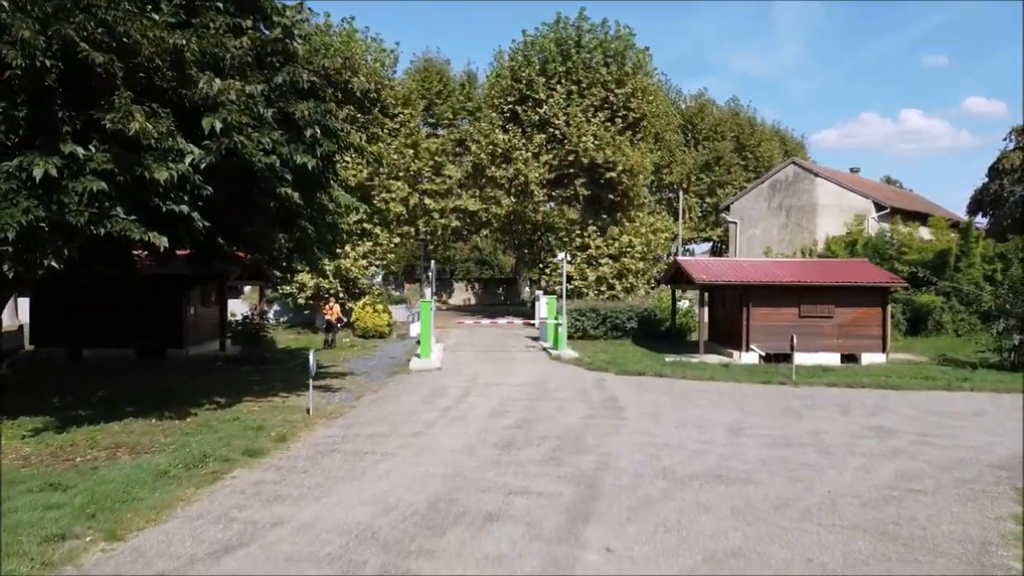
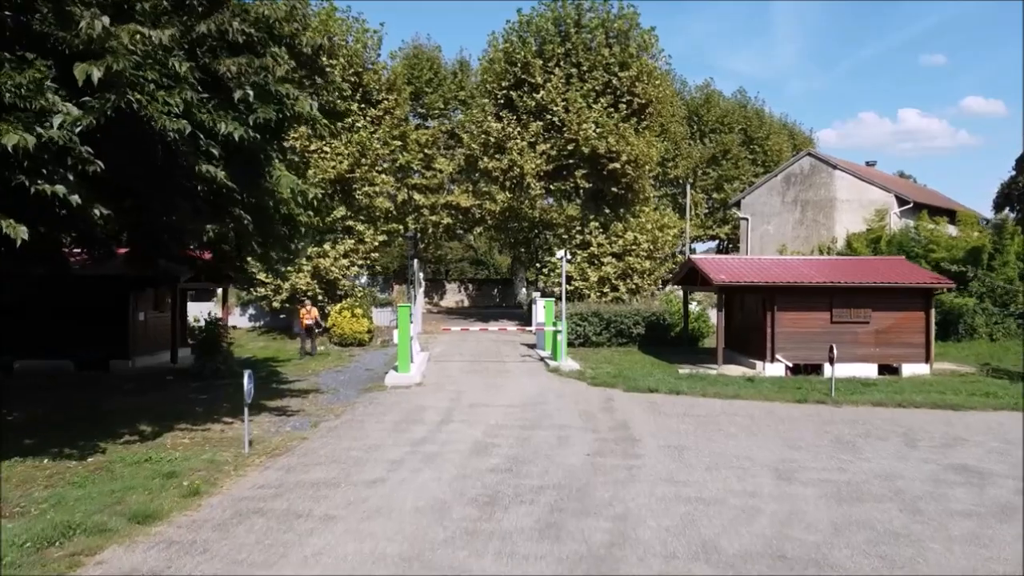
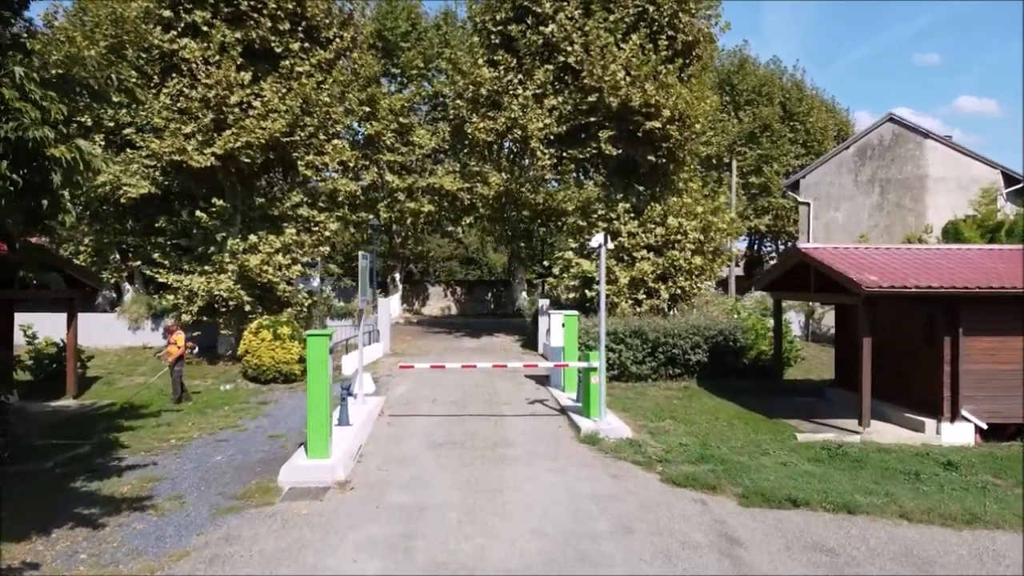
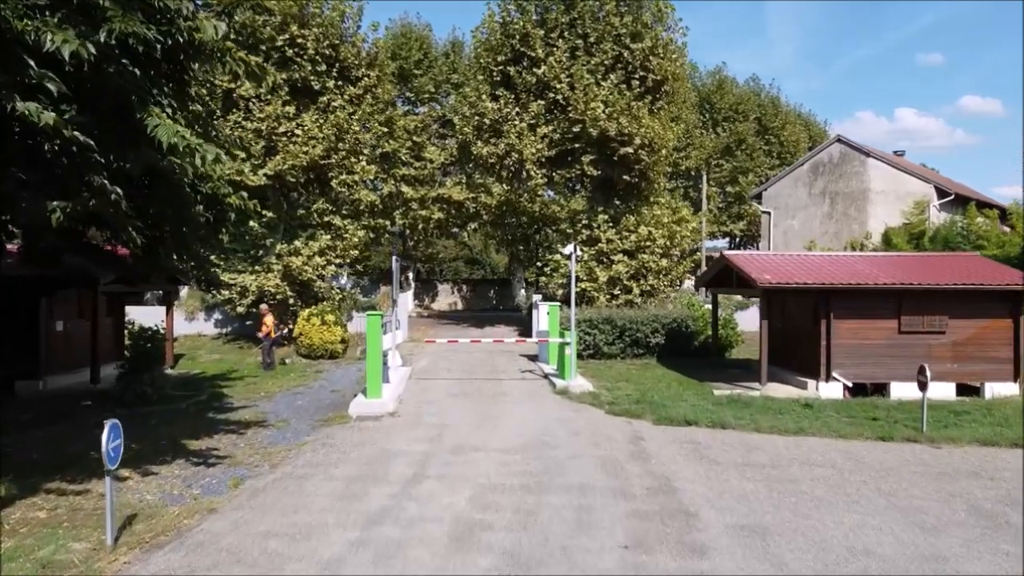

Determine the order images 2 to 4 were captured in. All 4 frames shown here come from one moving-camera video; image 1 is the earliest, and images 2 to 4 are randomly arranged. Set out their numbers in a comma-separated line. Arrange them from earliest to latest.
2, 4, 3
